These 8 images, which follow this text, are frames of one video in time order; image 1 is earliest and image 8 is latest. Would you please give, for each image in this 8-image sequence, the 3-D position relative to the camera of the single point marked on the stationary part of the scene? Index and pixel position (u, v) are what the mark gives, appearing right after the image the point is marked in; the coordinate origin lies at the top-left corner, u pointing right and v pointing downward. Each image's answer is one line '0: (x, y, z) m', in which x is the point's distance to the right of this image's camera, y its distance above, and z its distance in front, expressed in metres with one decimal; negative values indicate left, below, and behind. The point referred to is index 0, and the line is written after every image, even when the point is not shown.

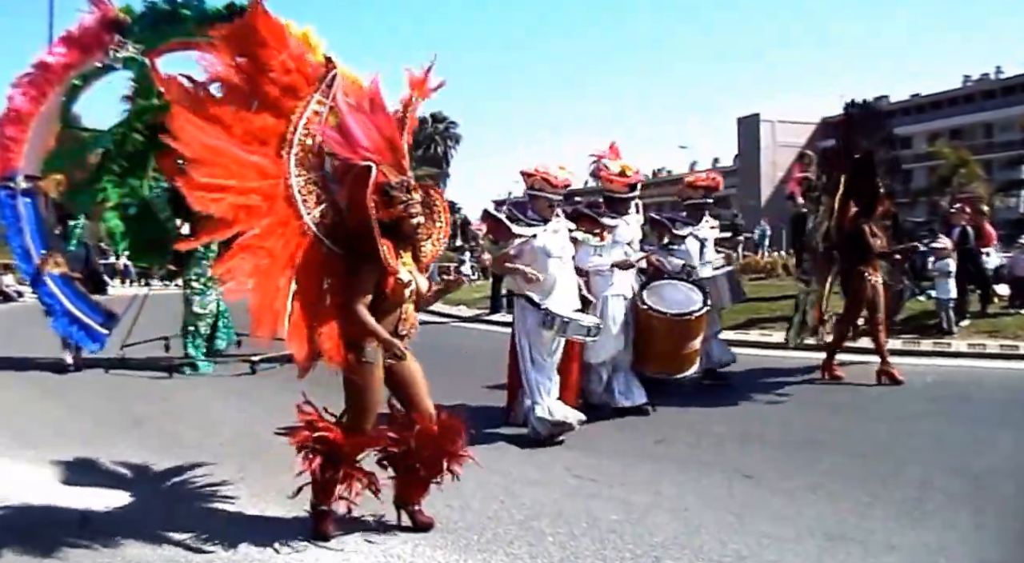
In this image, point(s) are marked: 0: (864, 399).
0: (+3.4, -1.1, +8.6) m
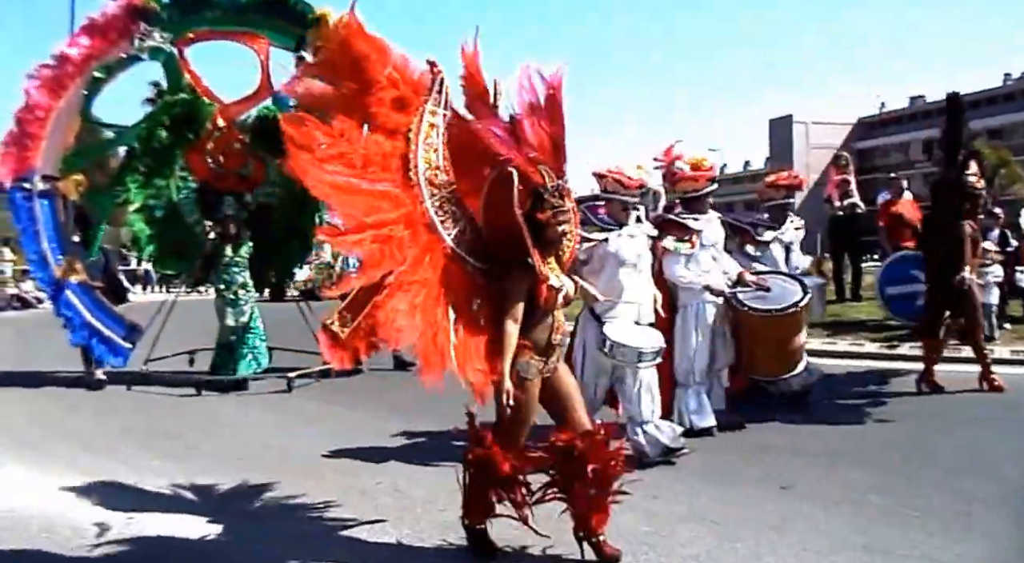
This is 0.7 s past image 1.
0: (+3.7, -1.2, +8.2) m
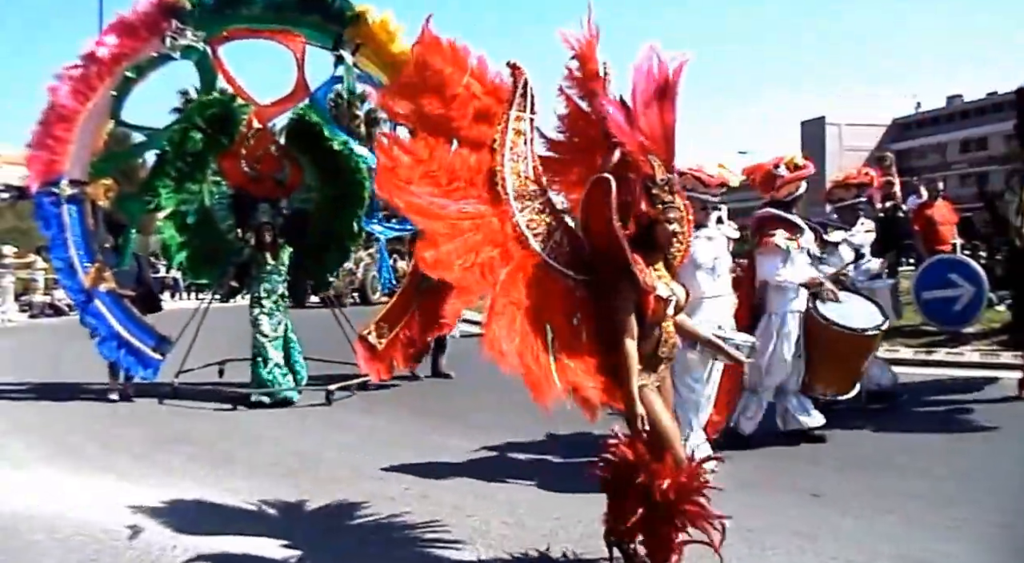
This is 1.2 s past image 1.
0: (+4.0, -1.2, +7.9) m
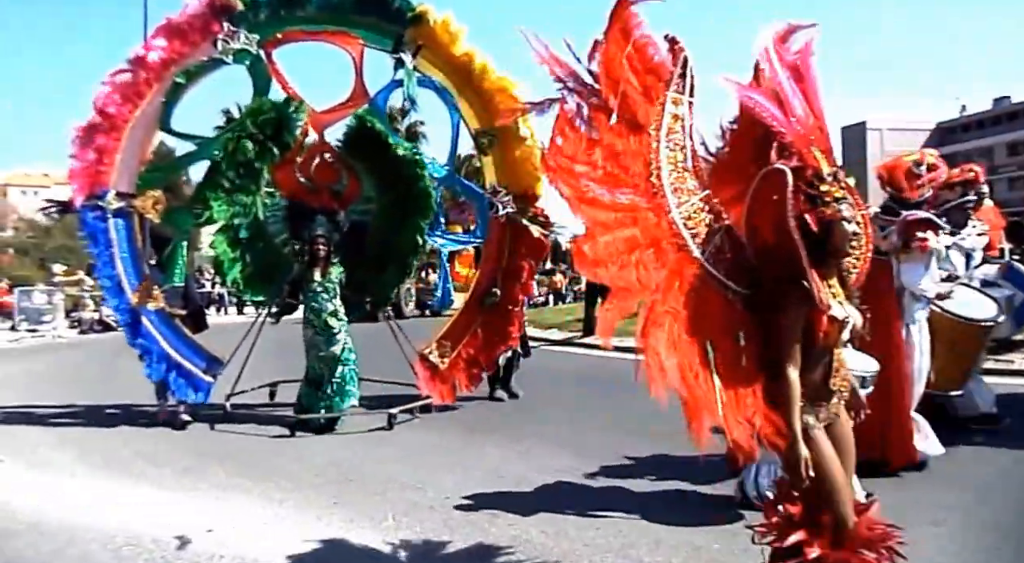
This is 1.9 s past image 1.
0: (+4.4, -1.3, +7.5) m
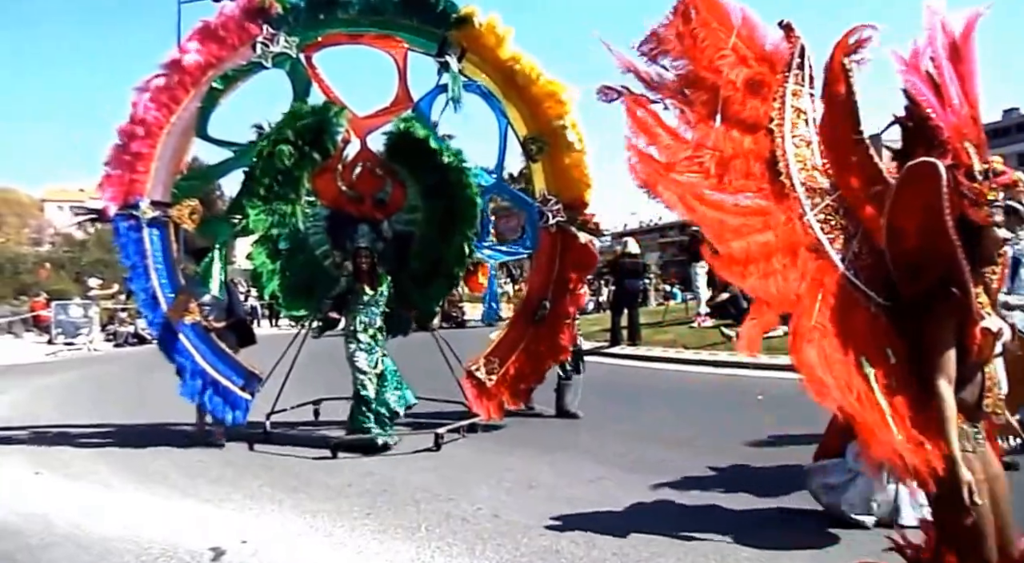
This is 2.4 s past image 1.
0: (+4.6, -1.4, +7.4) m
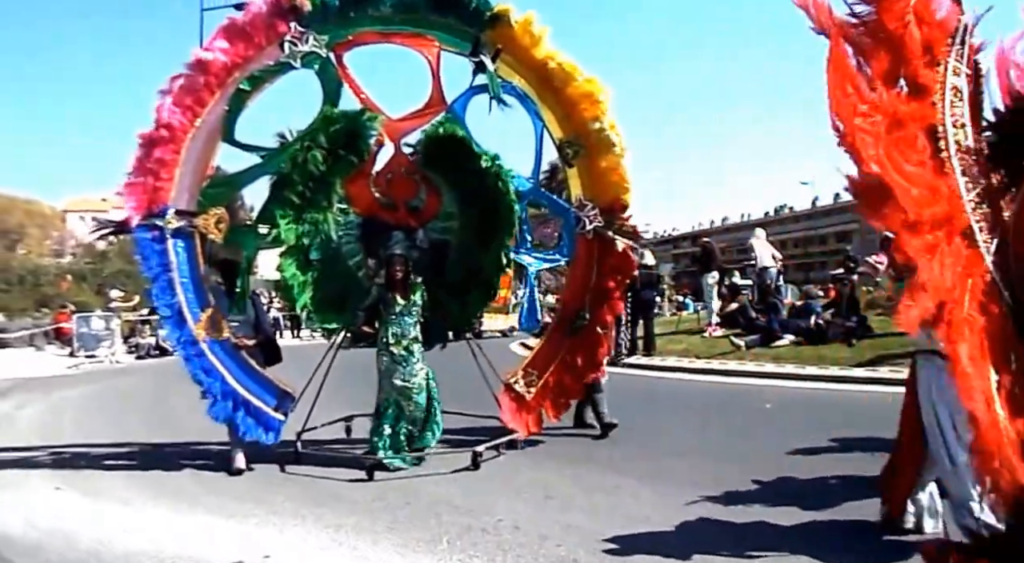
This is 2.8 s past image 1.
0: (+4.7, -1.5, +7.2) m
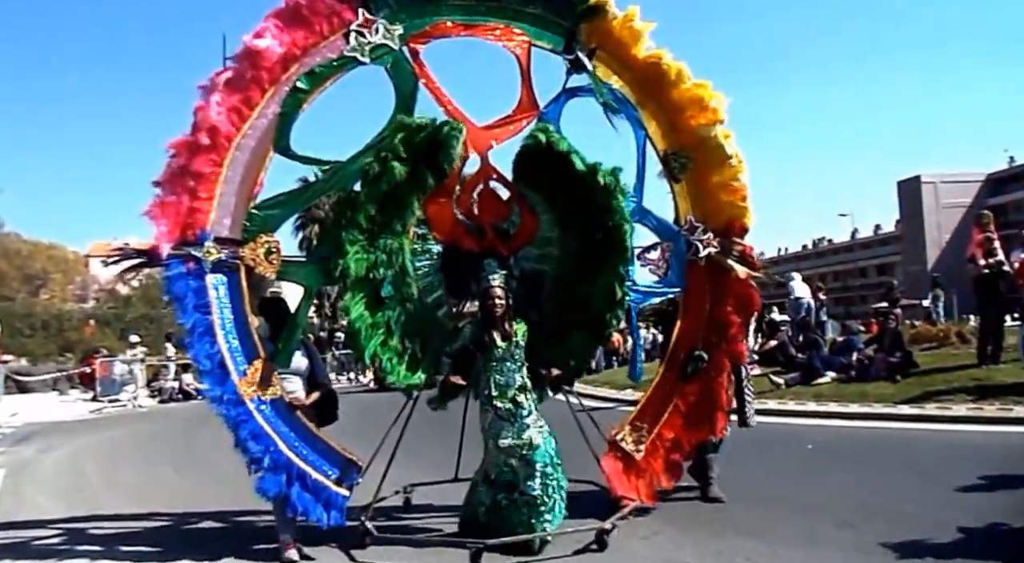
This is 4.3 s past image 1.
0: (+5.1, -1.7, +6.6) m
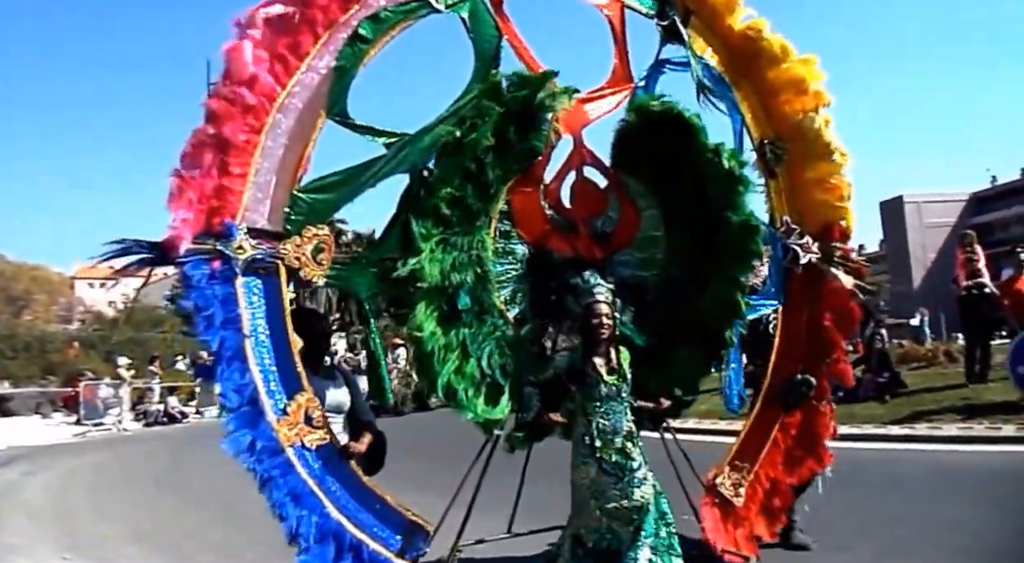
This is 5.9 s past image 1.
0: (+5.2, -1.8, +6.2) m
